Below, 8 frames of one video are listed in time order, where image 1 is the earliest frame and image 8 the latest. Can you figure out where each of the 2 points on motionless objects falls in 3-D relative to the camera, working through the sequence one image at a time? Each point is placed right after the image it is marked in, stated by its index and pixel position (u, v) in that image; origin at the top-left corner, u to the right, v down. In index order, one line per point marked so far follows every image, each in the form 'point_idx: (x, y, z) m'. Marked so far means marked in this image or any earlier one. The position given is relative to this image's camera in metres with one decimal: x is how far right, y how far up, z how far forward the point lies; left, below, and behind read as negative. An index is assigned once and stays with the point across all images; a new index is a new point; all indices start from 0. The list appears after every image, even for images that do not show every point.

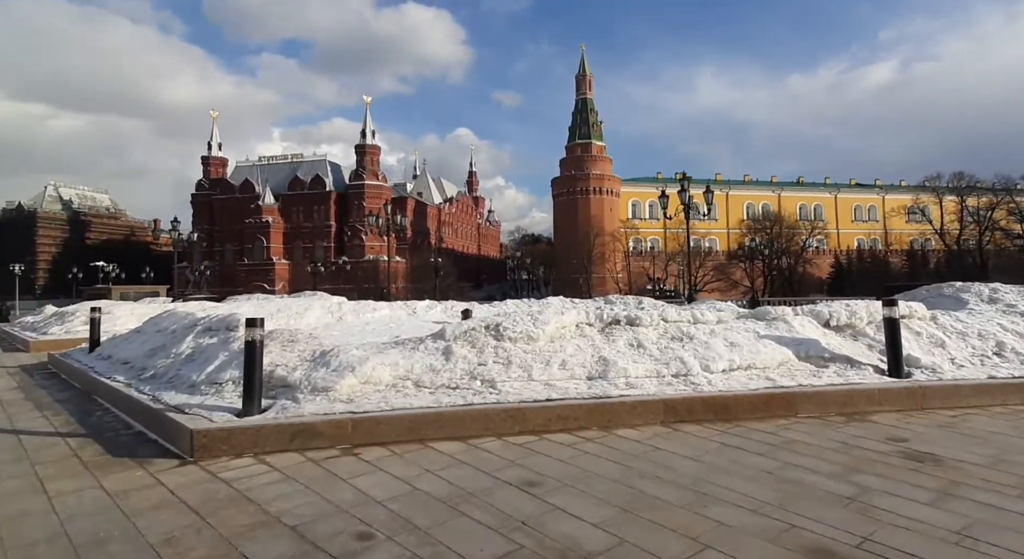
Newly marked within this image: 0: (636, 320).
0: (+1.8, -0.6, +8.8) m
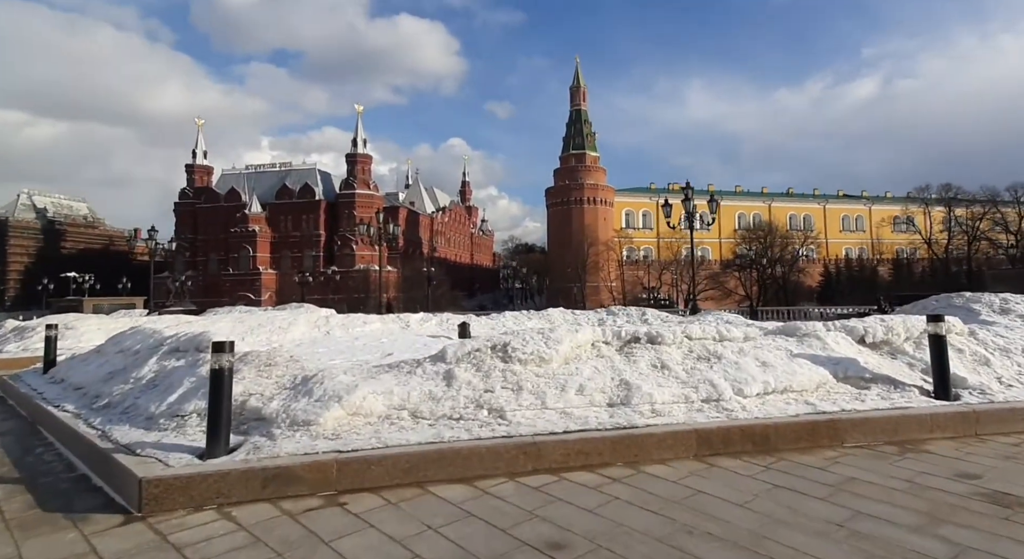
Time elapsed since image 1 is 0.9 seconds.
0: (+1.9, -0.8, +8.0) m
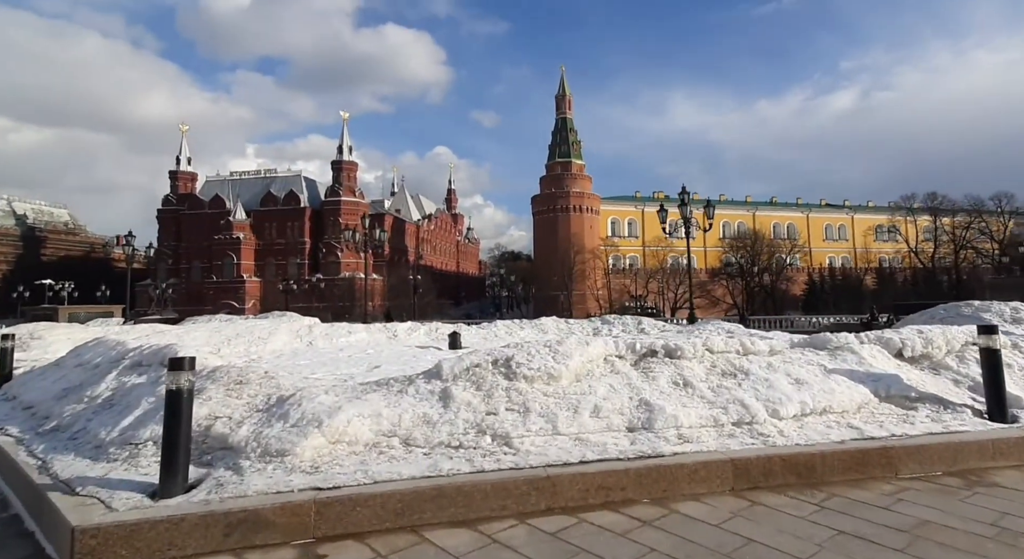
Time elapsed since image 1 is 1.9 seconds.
0: (+1.9, -0.8, +7.2) m
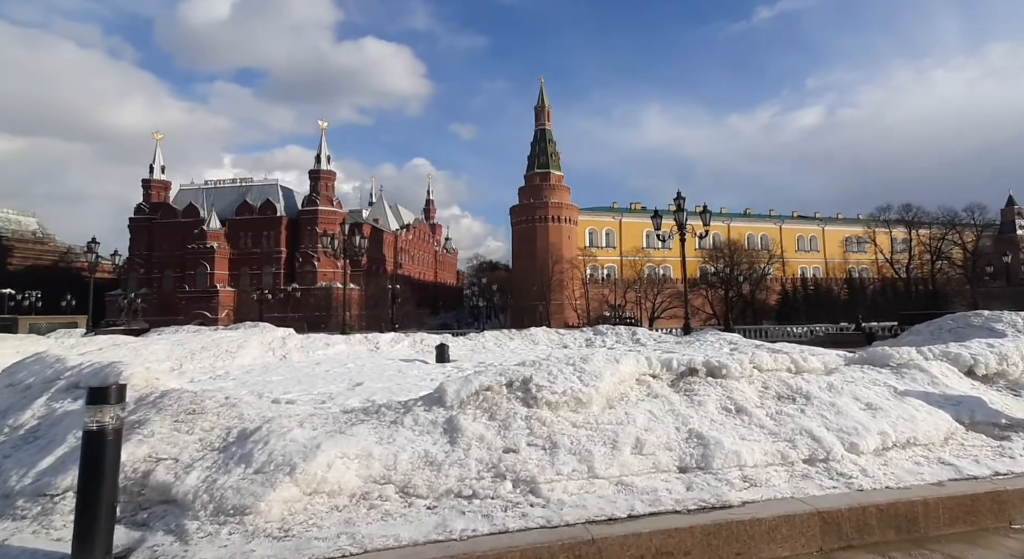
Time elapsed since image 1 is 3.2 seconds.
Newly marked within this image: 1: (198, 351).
0: (+2.1, -0.9, +6.1) m
1: (-7.1, -1.6, +13.9) m
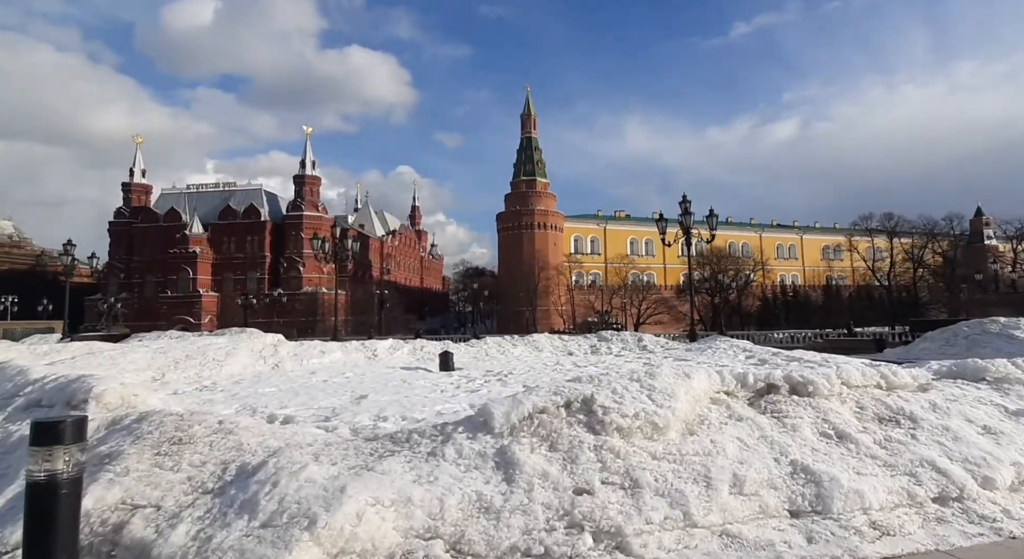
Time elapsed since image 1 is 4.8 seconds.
0: (+2.5, -0.9, +5.2) m
1: (-6.8, -1.7, +12.8) m
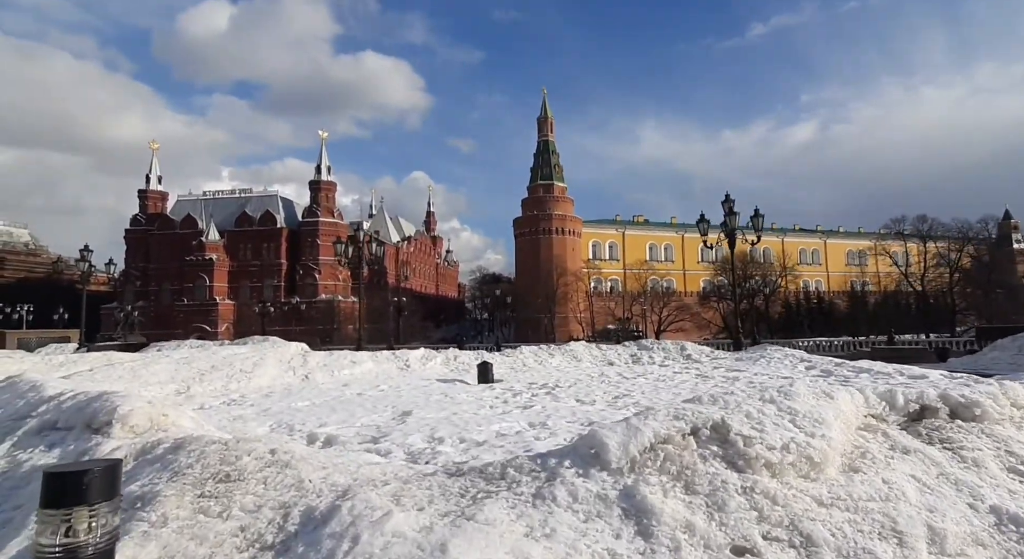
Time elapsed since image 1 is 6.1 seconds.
0: (+3.2, -0.9, +4.3) m
1: (-5.9, -1.8, +12.1) m
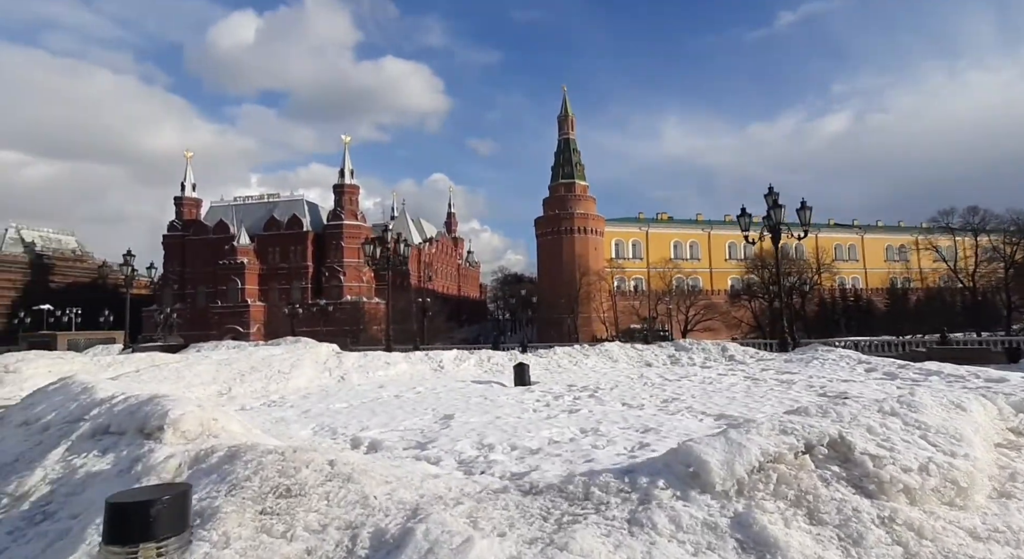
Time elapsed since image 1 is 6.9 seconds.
0: (+3.6, -0.9, +3.8) m
1: (-5.1, -1.8, +11.9) m
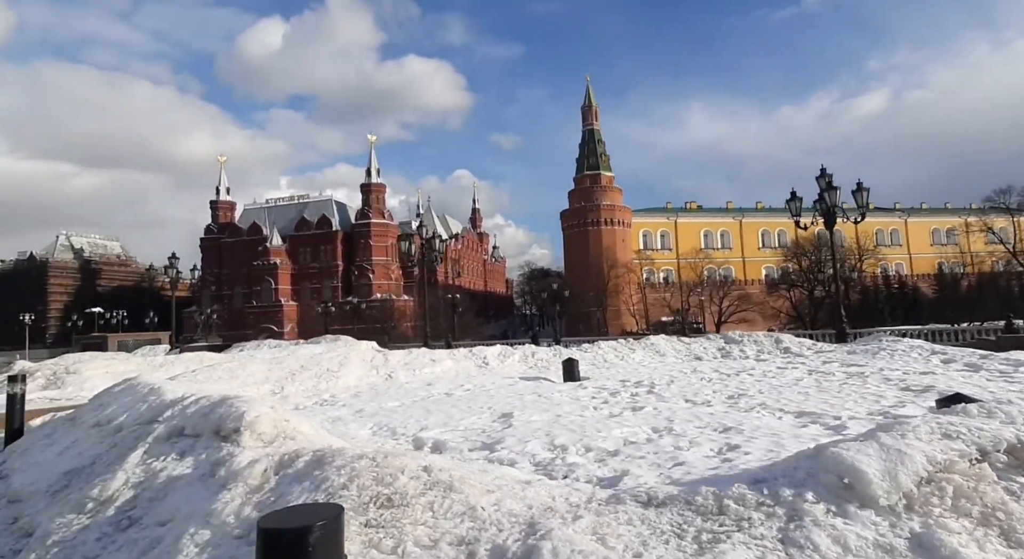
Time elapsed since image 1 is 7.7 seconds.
0: (+4.3, -0.7, +3.3) m
1: (-4.1, -1.8, +11.9) m
